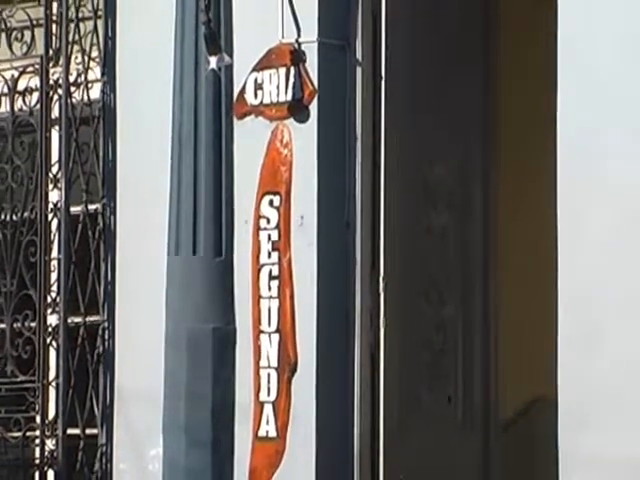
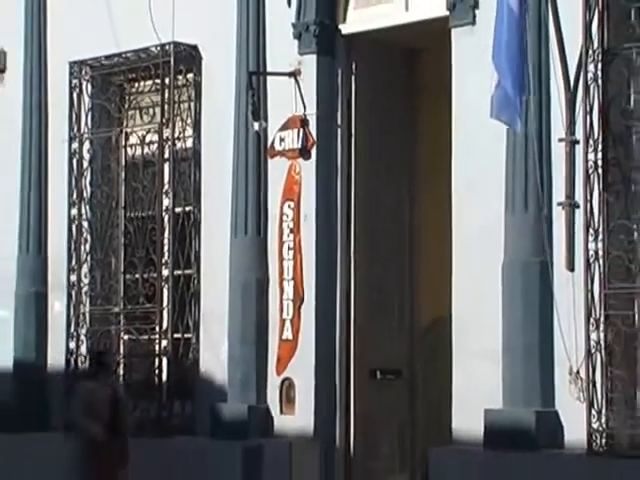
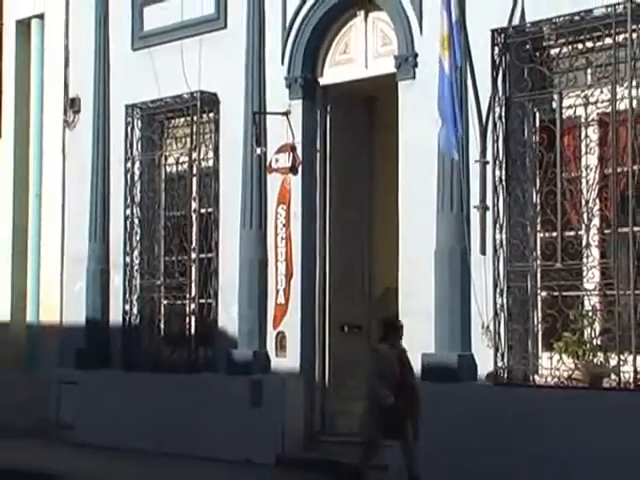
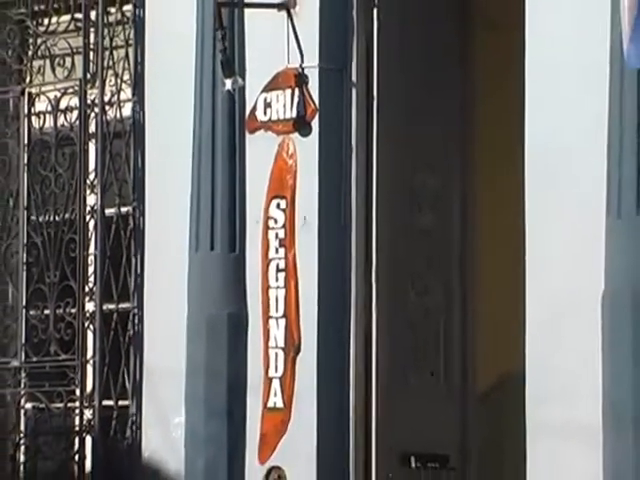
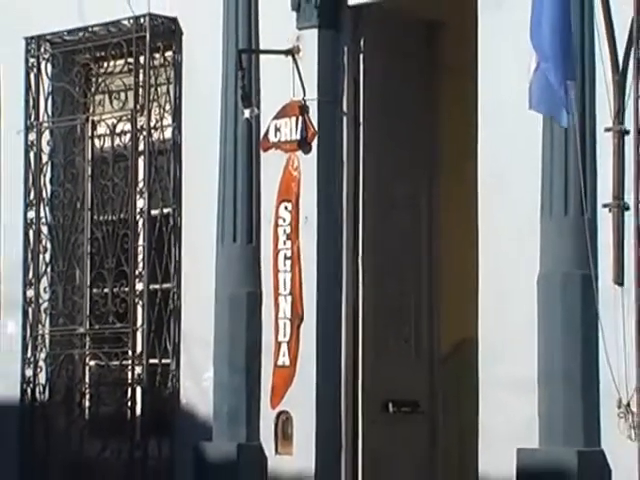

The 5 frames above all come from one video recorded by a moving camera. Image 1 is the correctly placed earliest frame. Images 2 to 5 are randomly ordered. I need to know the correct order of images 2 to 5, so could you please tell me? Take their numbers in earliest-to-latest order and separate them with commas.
4, 5, 2, 3
